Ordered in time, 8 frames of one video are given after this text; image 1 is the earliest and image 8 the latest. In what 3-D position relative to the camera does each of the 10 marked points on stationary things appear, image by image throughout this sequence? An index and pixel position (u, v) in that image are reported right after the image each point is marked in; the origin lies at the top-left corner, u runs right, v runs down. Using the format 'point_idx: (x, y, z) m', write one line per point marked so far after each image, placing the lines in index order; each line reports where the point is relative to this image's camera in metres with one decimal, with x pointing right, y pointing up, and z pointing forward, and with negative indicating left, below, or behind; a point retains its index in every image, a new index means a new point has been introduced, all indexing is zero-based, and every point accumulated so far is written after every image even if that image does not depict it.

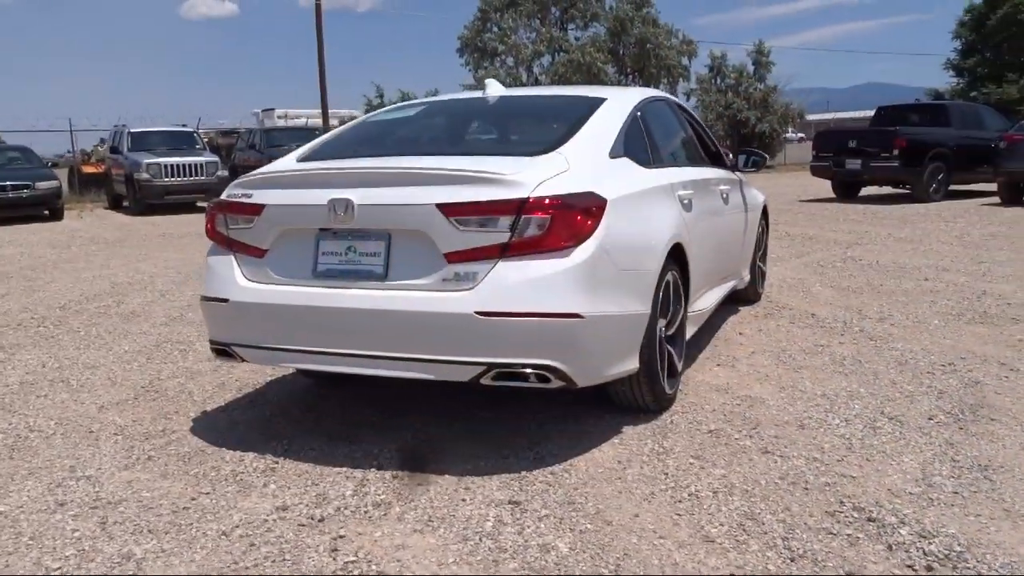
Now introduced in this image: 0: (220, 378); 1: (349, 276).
0: (-2.0, -0.6, +6.1) m
1: (-0.8, +0.1, +4.1) m
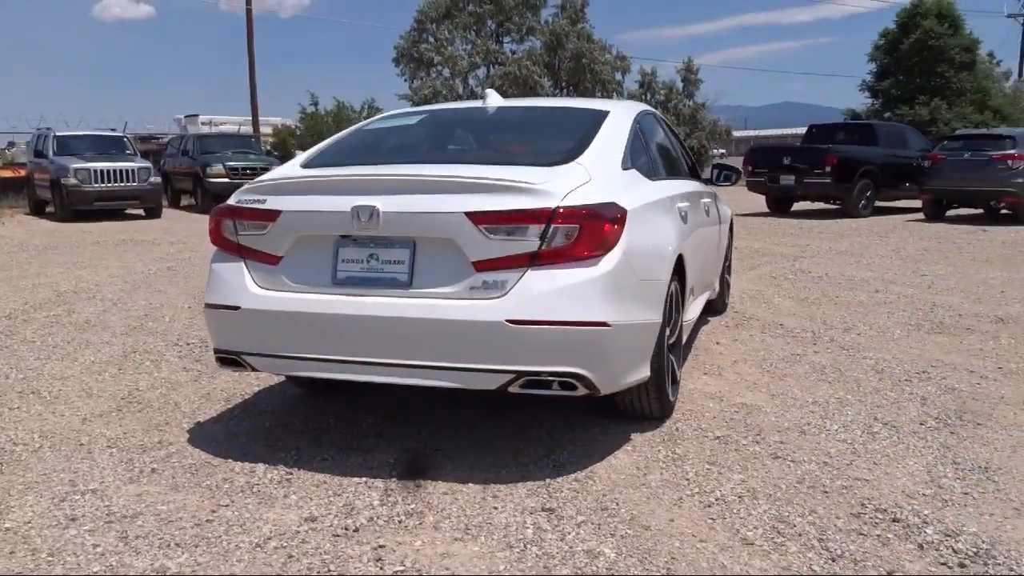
0: (-2.1, -0.7, +5.9) m
1: (-0.7, 0.0, +4.1) m
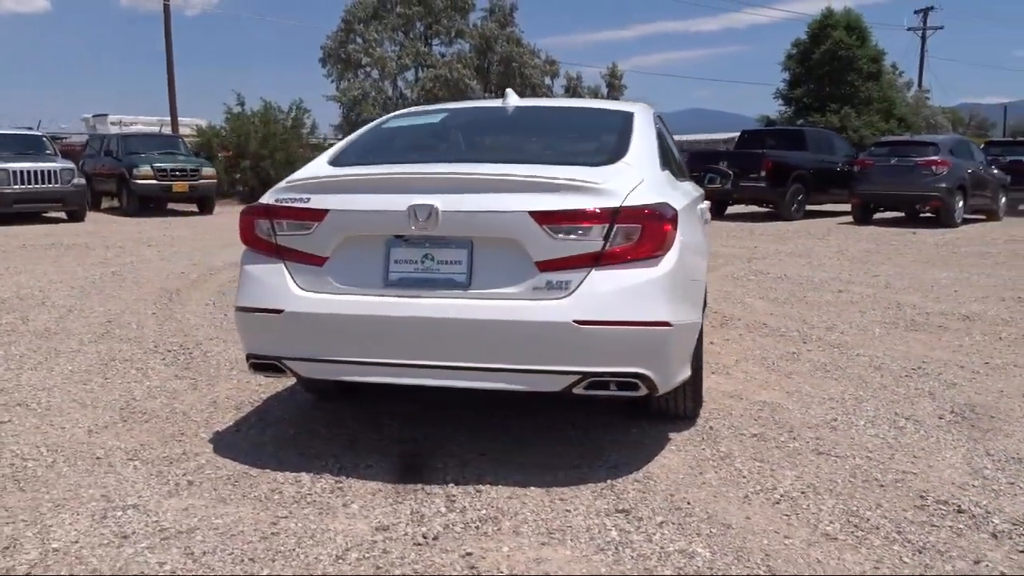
0: (-2.0, -0.7, +5.7) m
1: (-0.4, 0.0, +4.0) m
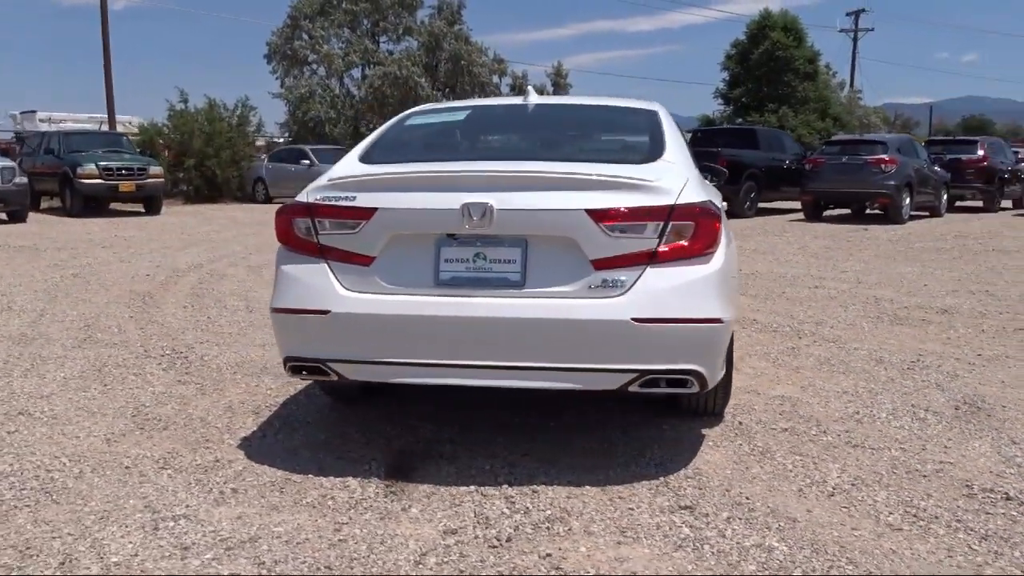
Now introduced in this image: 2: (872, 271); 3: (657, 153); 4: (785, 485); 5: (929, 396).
0: (-1.8, -0.7, +5.5) m
1: (-0.1, 0.0, +3.9) m
2: (+4.9, +0.2, +12.0) m
3: (+0.8, +0.7, +4.6) m
4: (+1.2, -0.9, +4.0) m
5: (+2.6, -0.7, +5.5) m
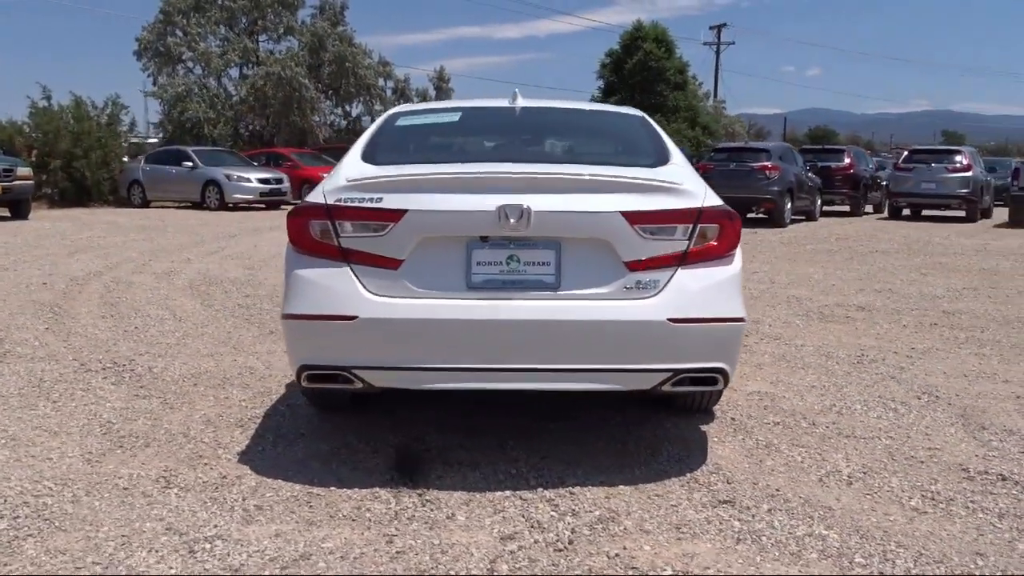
0: (-1.9, -0.8, +5.2) m
1: (0.0, 0.0, +3.9) m
2: (+3.9, +0.2, +12.6) m
3: (+0.8, +0.7, +4.7) m
4: (+1.4, -0.9, +4.1) m
5: (+2.5, -0.7, +5.9) m
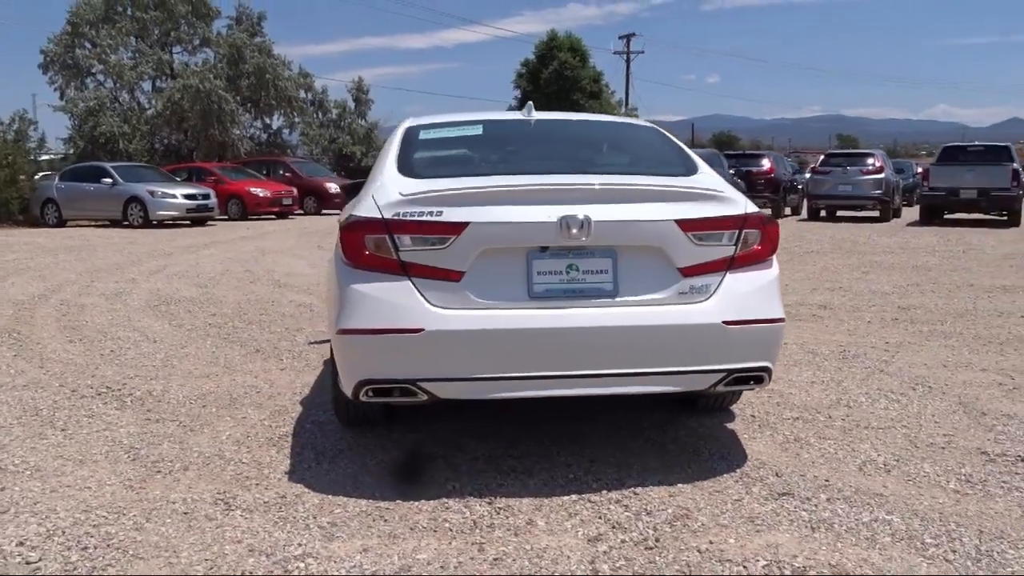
0: (-1.7, -0.9, +5.1) m
1: (+0.3, 0.0, +4.0) m
2: (+3.3, +0.2, +13.0) m
3: (+1.0, +0.7, +4.9) m
4: (+1.7, -0.9, +4.4) m
5: (+2.6, -0.7, +6.2) m
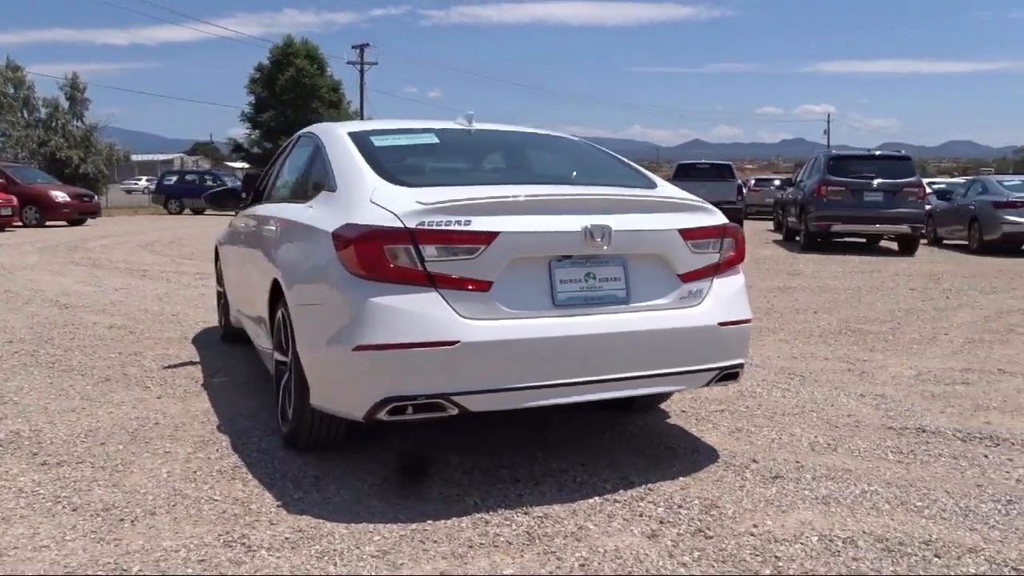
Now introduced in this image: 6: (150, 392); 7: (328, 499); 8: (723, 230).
0: (-1.8, -1.0, +4.6) m
1: (+0.4, -0.1, +4.1) m
2: (+0.5, +0.1, +13.6) m
3: (+0.7, +0.7, +5.2) m
4: (+1.6, -0.9, +4.9) m
5: (+2.0, -0.7, +6.9) m
6: (-2.7, -0.8, +6.5) m
7: (-0.9, -1.0, +4.2) m
8: (+1.1, +0.3, +4.6) m
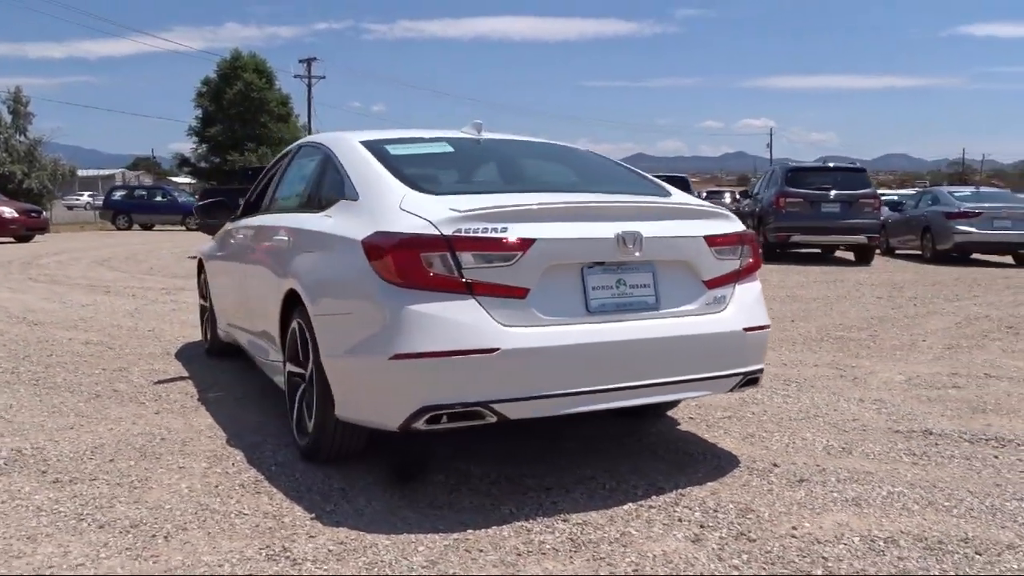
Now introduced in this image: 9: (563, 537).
0: (-1.7, -1.0, +4.5) m
1: (+0.5, -0.1, +4.2) m
2: (+0.1, -0.1, +13.7) m
3: (+0.8, +0.6, +5.3) m
4: (+1.7, -0.9, +5.0) m
5: (+1.9, -0.7, +7.1) m
6: (-2.6, -0.9, +6.3) m
7: (-0.7, -1.1, +4.1) m
8: (+1.2, +0.3, +4.6) m
9: (+0.2, -1.1, +3.8) m
